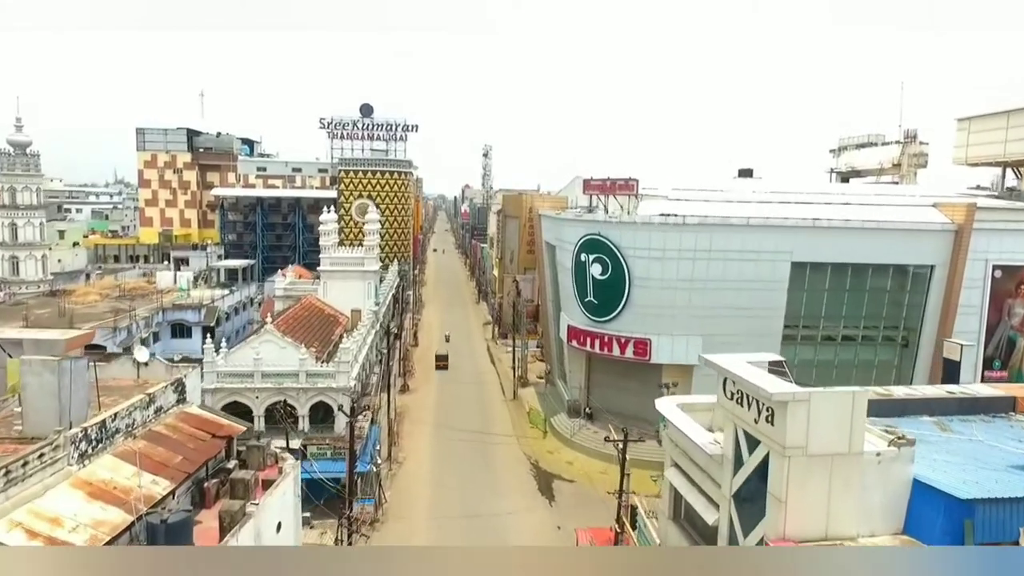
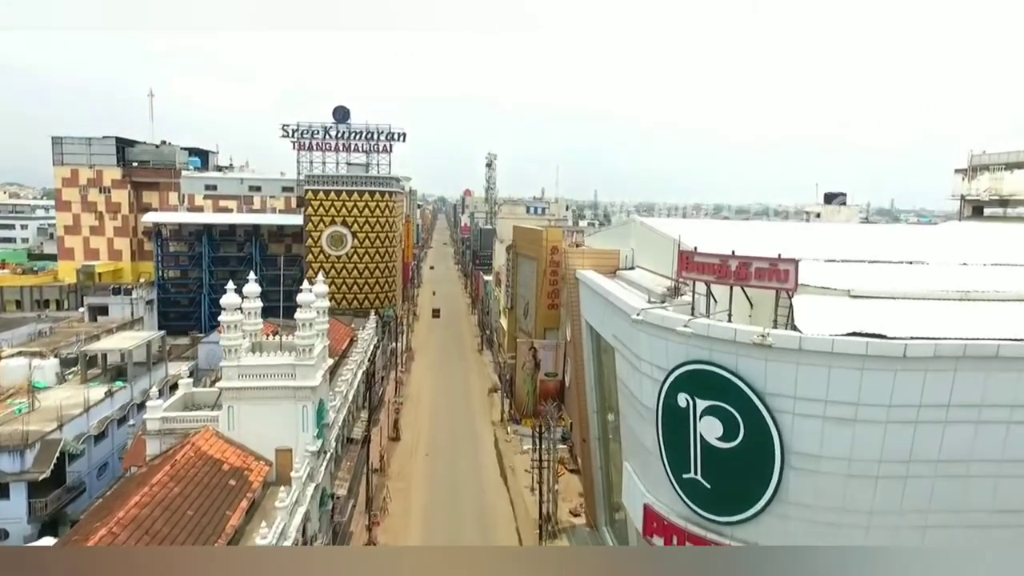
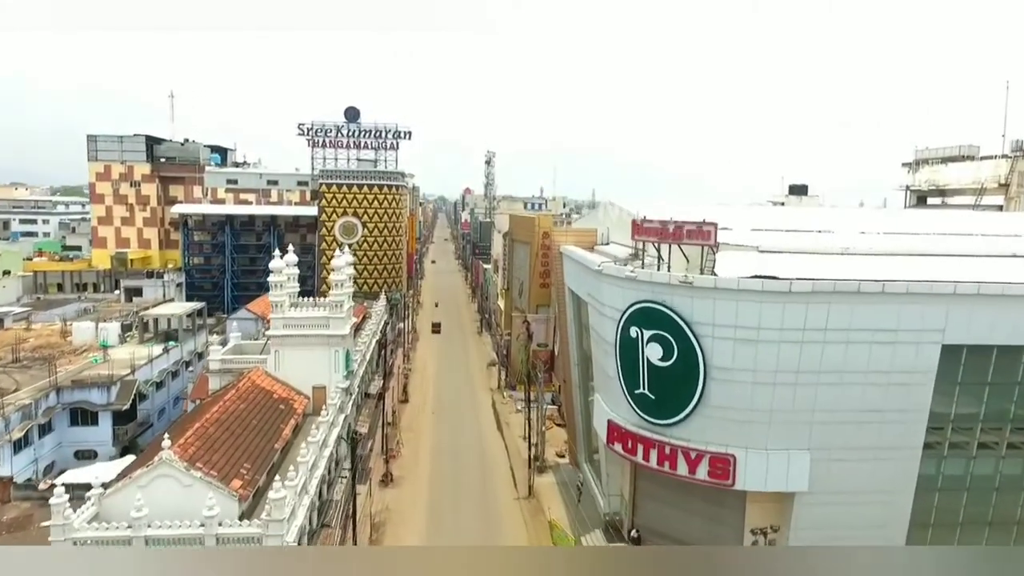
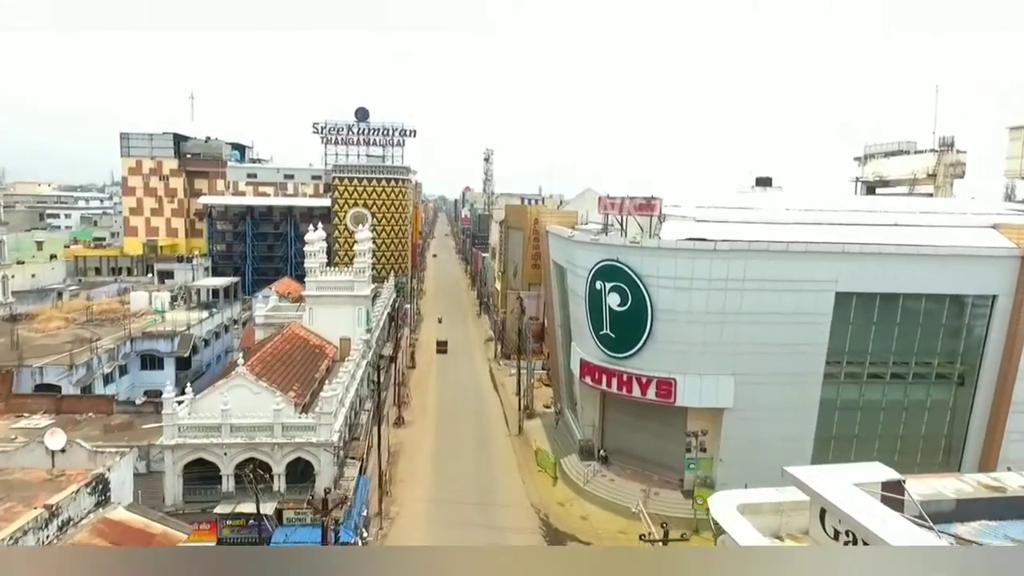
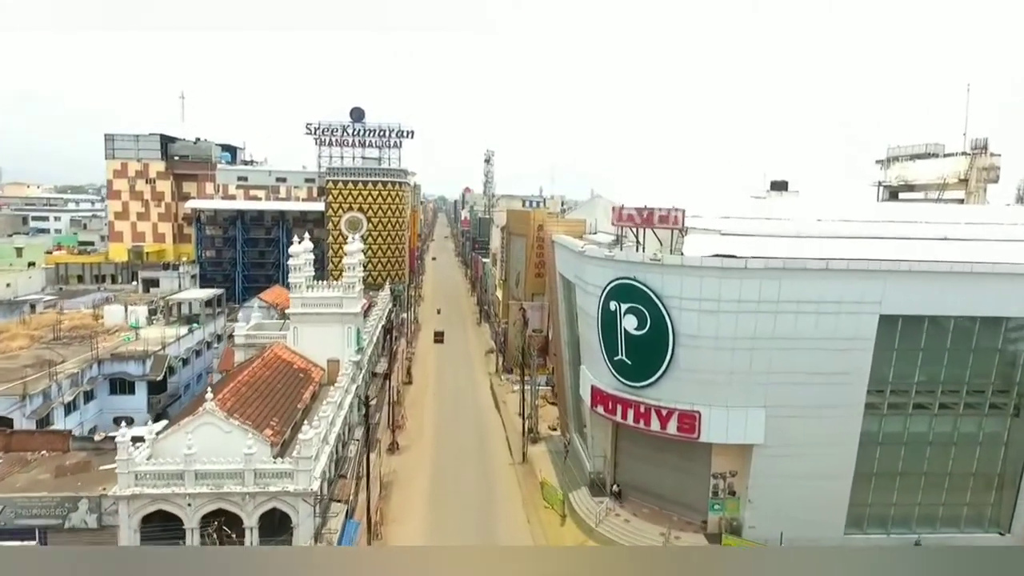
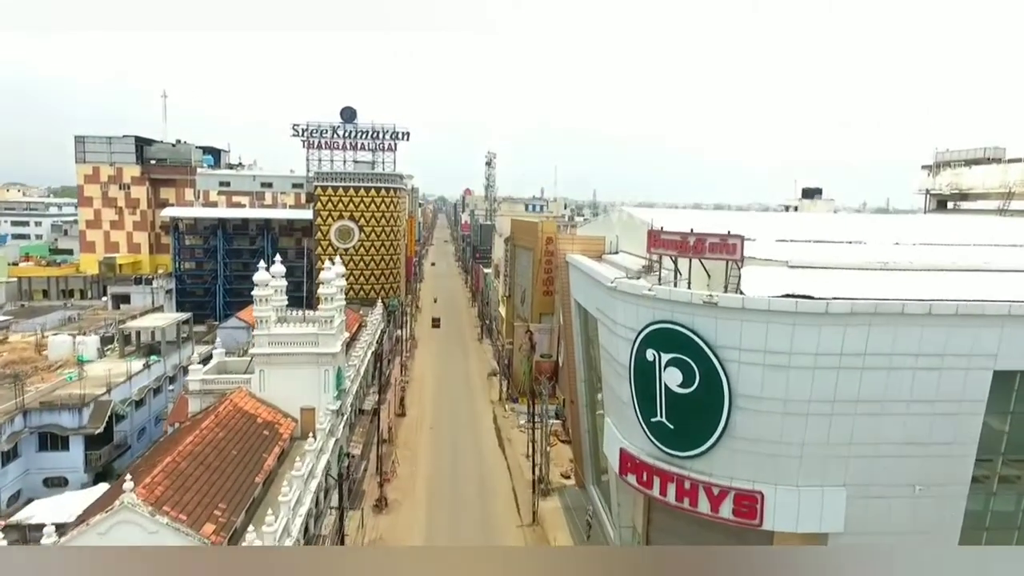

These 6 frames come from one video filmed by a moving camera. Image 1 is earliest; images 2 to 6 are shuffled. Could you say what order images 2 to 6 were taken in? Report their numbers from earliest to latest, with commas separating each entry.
4, 5, 3, 6, 2
